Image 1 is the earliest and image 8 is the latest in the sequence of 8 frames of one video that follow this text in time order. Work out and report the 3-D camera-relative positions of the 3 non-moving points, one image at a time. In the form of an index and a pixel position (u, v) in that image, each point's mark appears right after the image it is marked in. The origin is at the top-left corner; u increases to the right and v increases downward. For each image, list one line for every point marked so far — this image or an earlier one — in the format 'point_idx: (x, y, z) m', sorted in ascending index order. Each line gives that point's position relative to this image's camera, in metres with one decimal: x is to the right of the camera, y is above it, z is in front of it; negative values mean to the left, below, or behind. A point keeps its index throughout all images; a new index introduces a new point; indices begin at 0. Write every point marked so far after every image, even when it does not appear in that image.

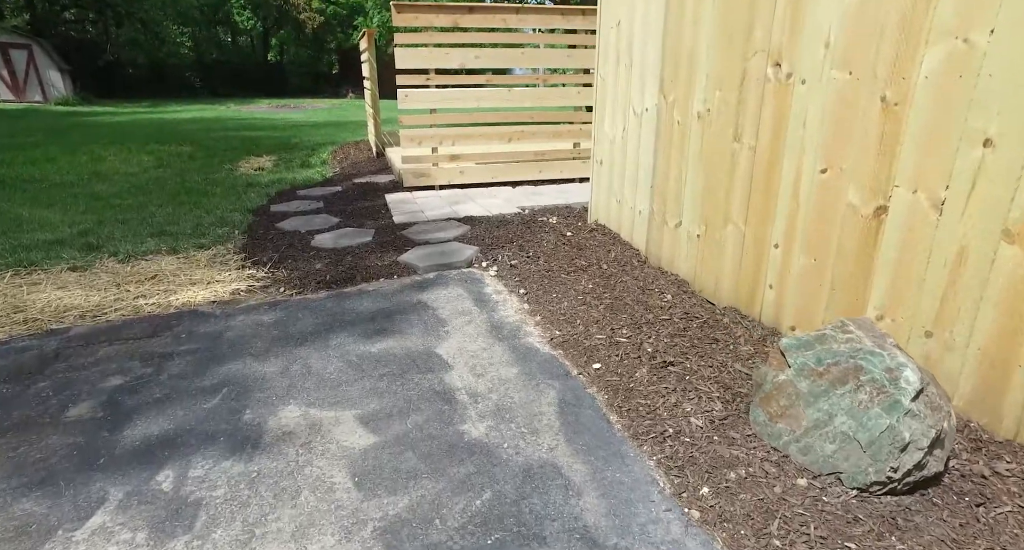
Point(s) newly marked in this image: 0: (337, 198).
0: (-1.3, +0.6, +4.8) m
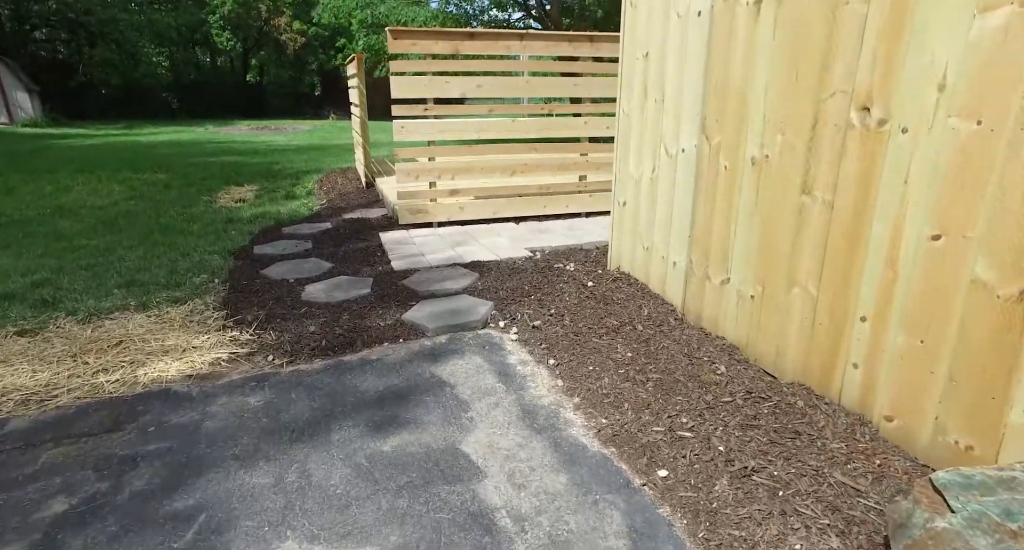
0: (-1.3, +0.2, +4.4) m
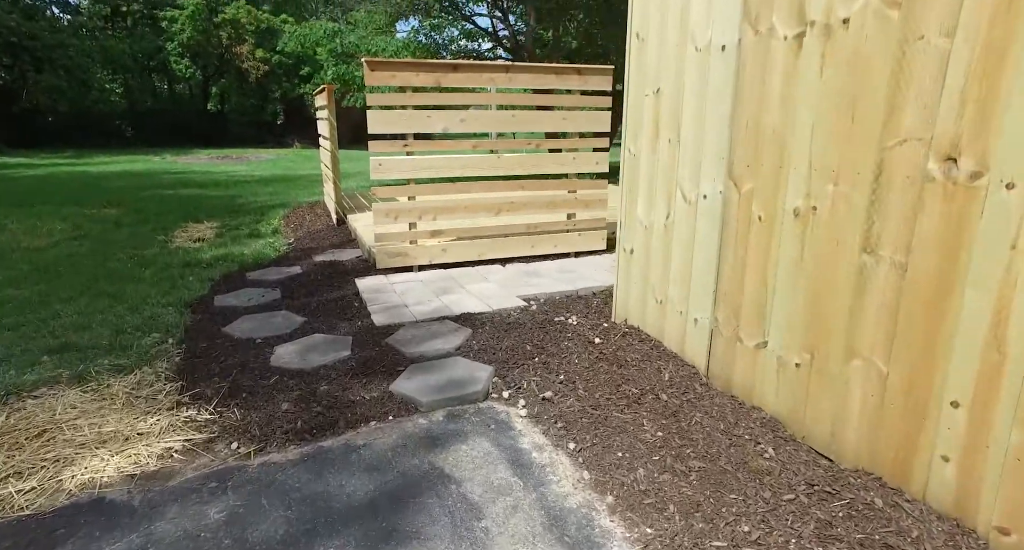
0: (-1.3, -0.1, +4.0) m
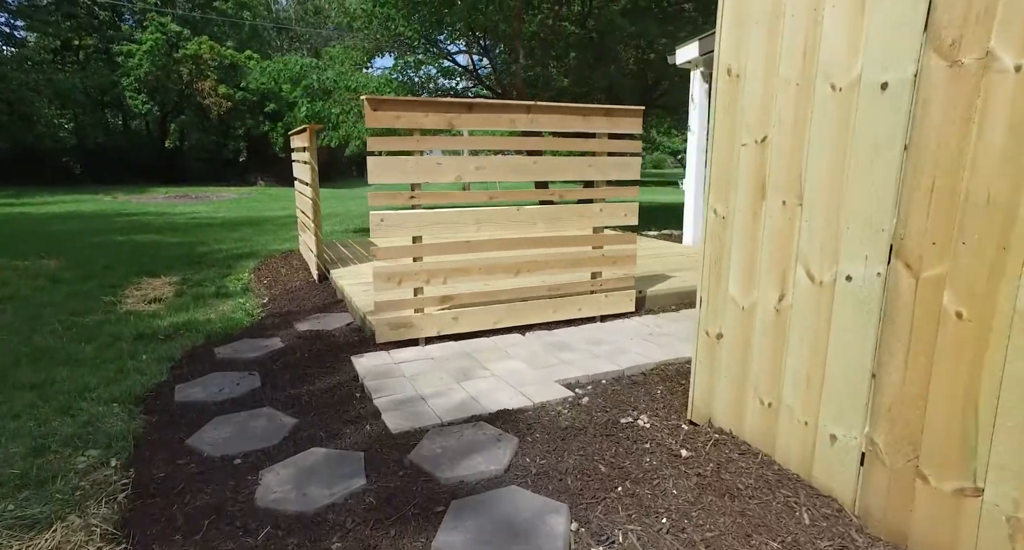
0: (-1.2, -0.5, +3.2) m
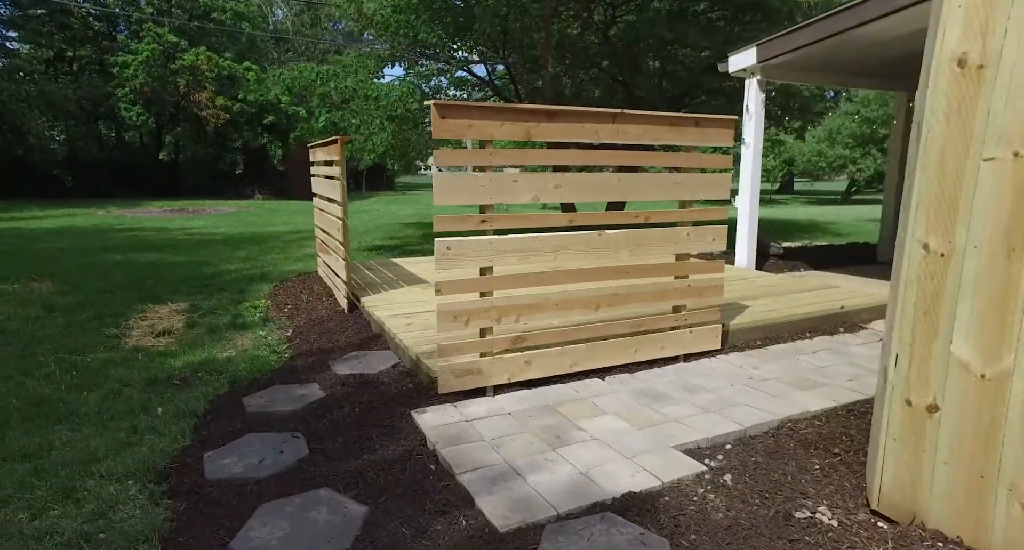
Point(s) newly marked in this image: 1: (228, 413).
0: (-0.8, -0.6, +2.7) m
1: (-1.3, -0.6, +2.9) m
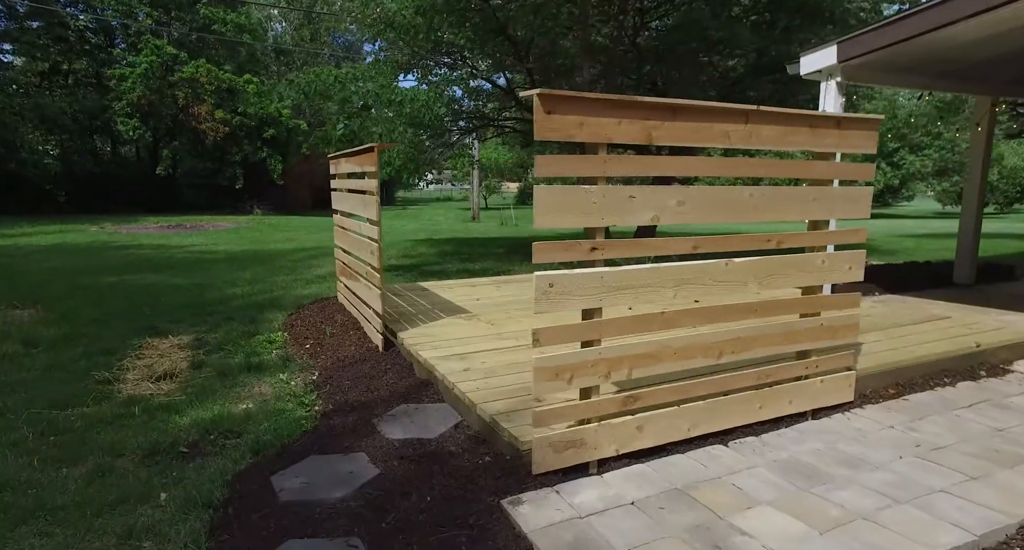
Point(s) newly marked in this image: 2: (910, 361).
0: (-0.3, -0.8, +1.9) m
1: (-0.9, -0.8, +2.1) m
2: (+2.2, -0.5, +3.5) m
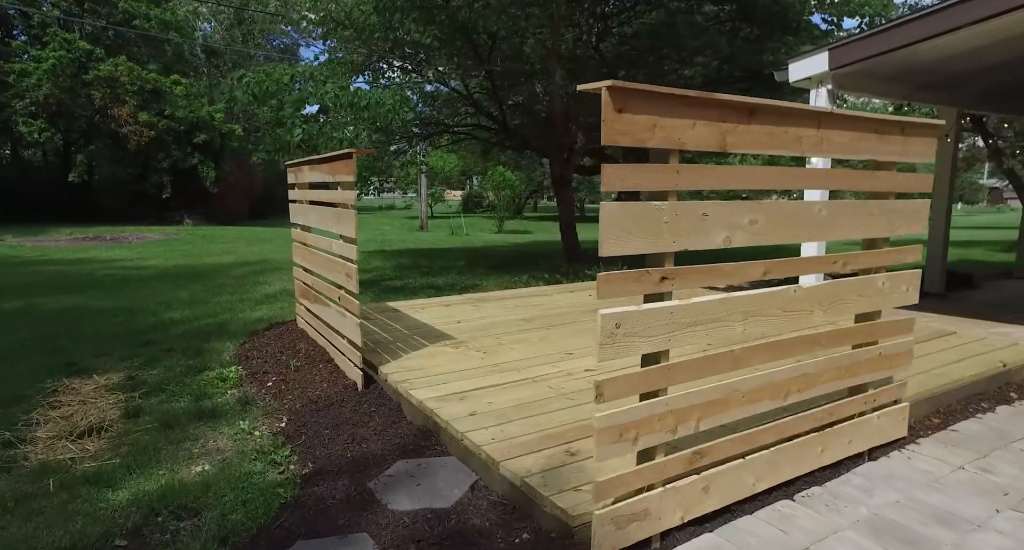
0: (-0.1, -0.9, +1.4) m
1: (-0.7, -0.9, +1.6) m
2: (+2.2, -0.6, +3.2) m
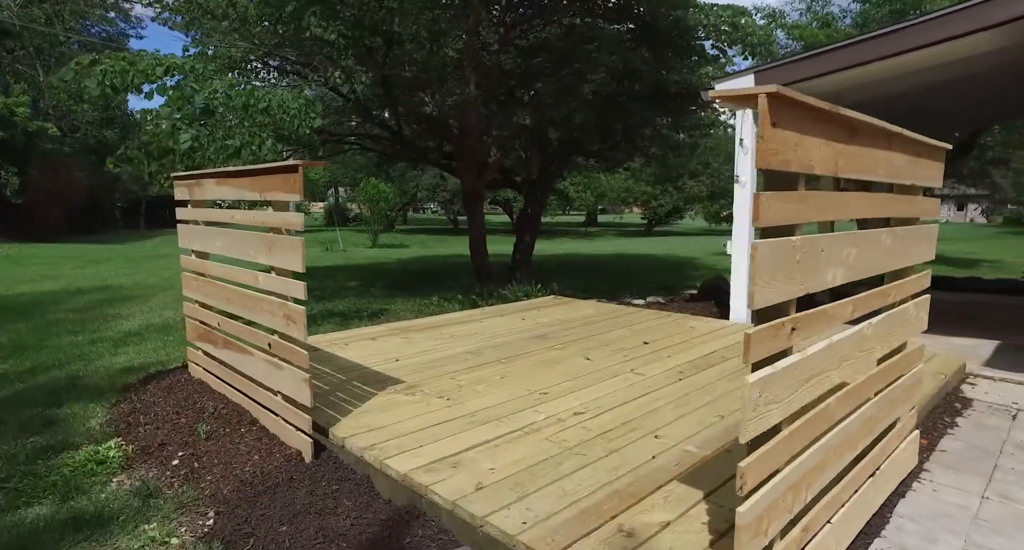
0: (+0.2, -1.0, +1.0) m
1: (-0.3, -1.0, +1.0) m
2: (+2.1, -0.7, +3.2) m
